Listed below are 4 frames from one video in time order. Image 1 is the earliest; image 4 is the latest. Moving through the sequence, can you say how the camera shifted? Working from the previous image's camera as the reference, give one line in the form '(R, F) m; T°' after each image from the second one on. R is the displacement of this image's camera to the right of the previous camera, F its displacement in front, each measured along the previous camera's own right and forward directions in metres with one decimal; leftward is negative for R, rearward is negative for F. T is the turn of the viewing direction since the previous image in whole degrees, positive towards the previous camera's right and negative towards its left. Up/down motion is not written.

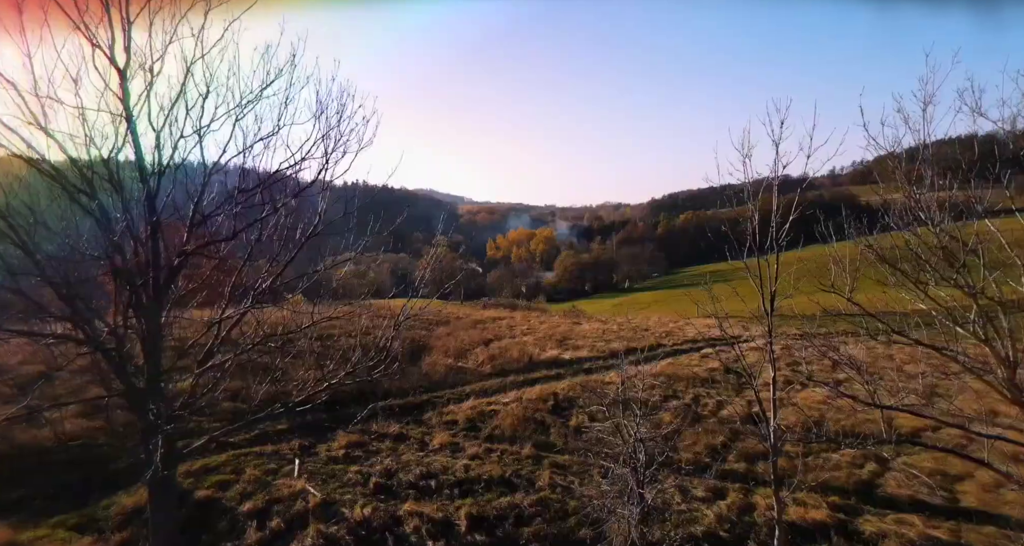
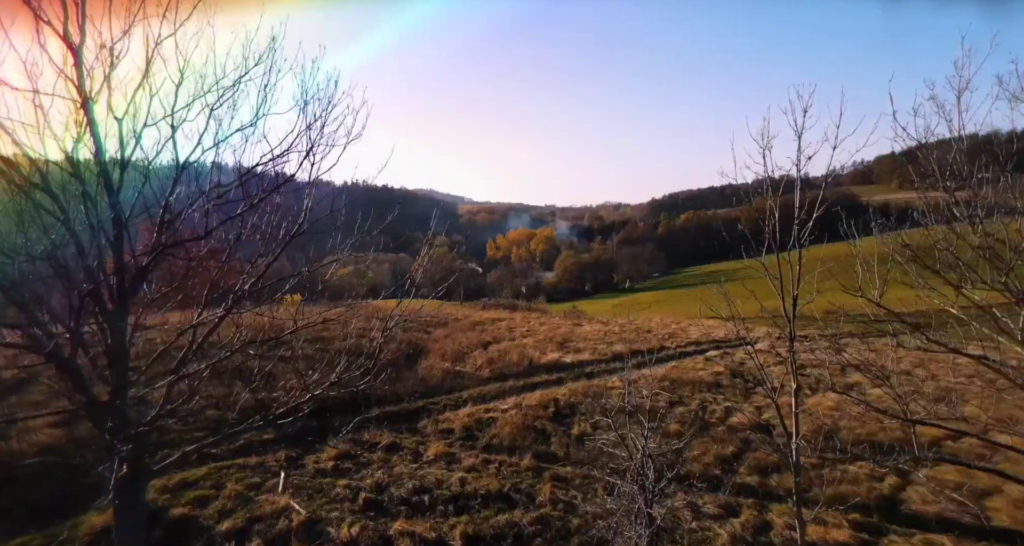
(0.0, +0.6) m; 0°
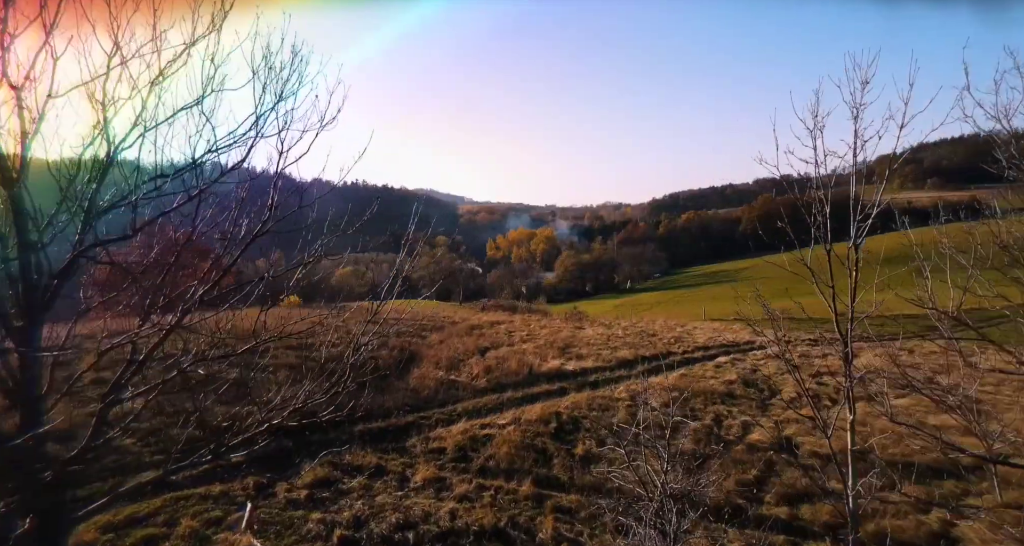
(0.0, +1.2) m; 0°
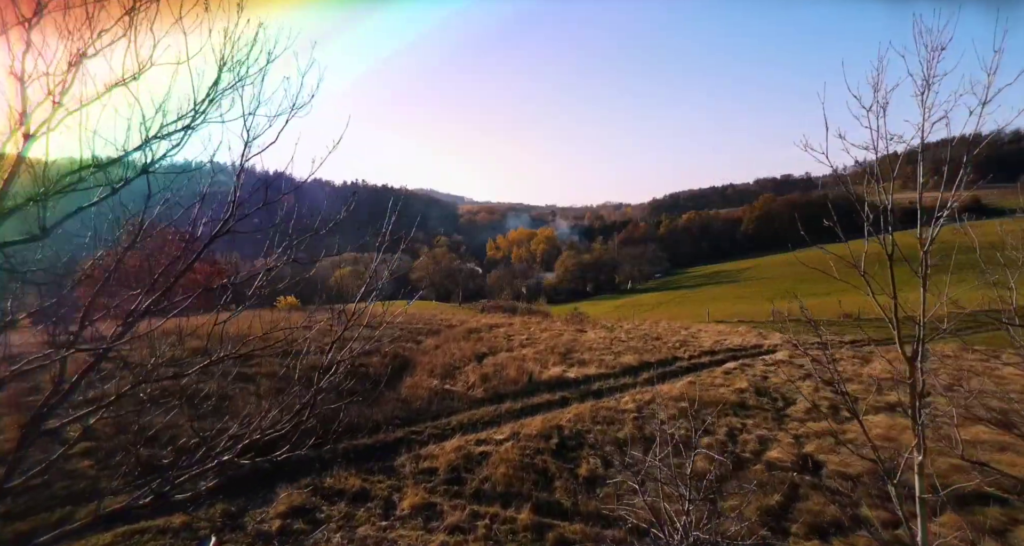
(0.0, +1.0) m; 0°
